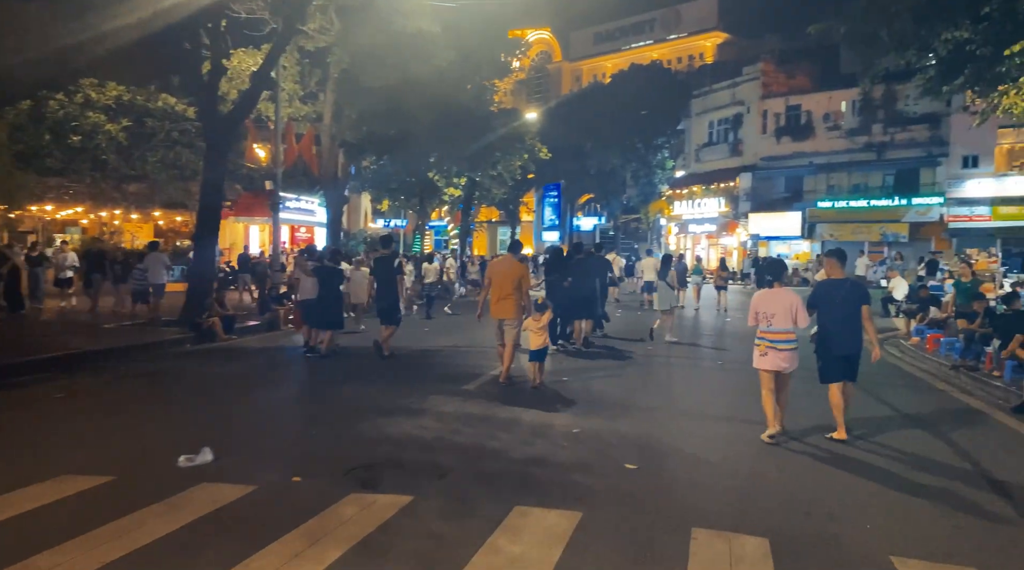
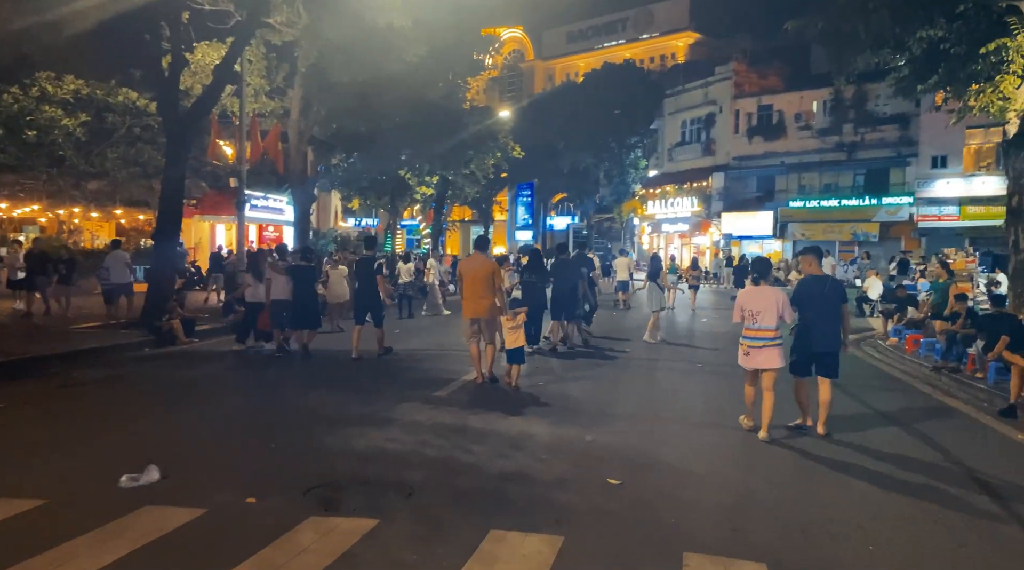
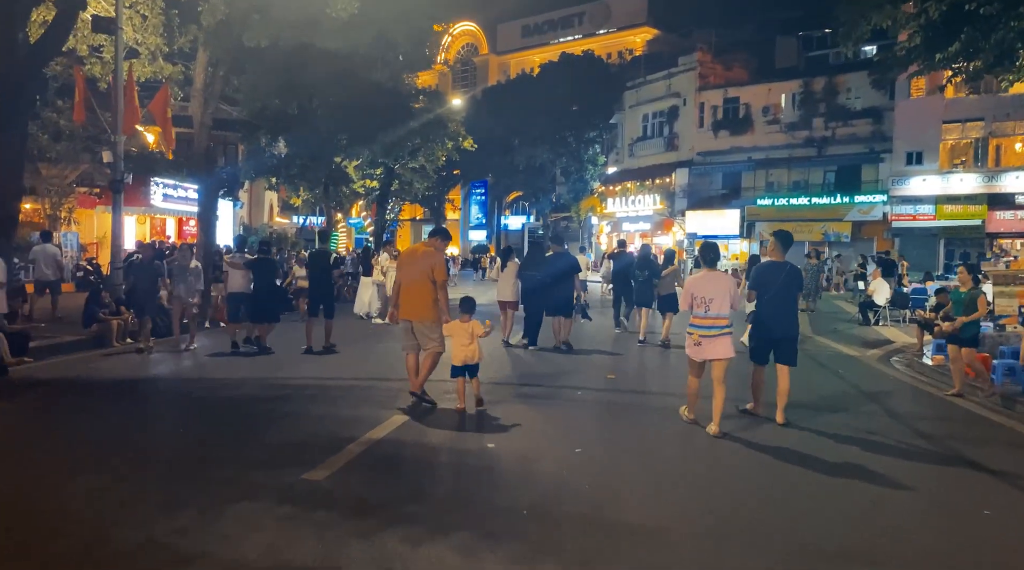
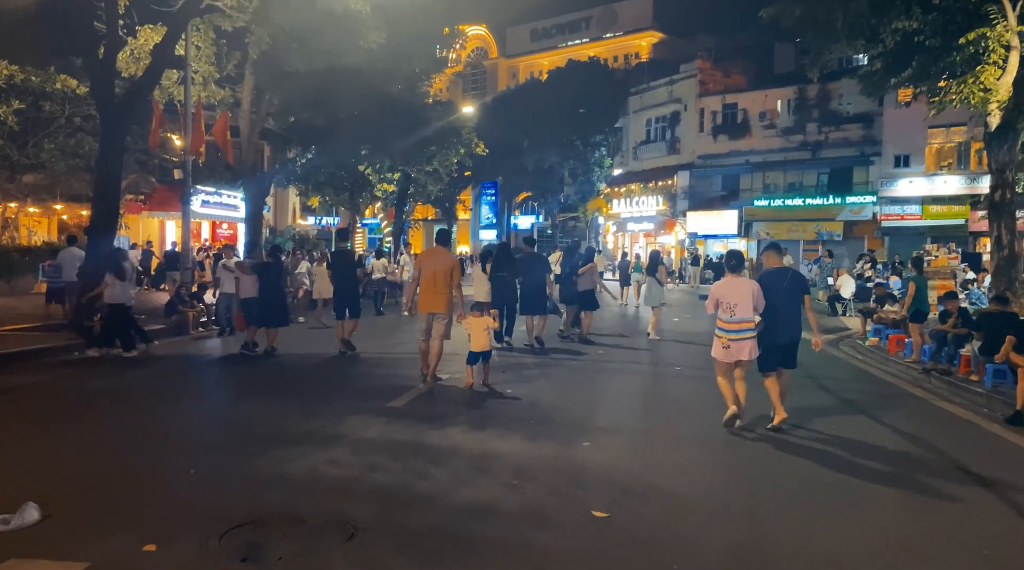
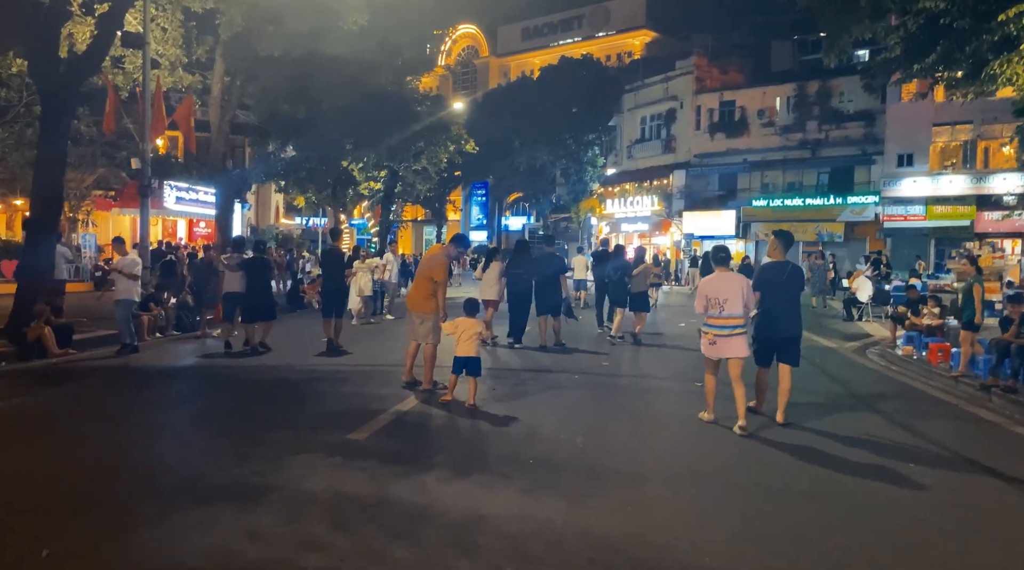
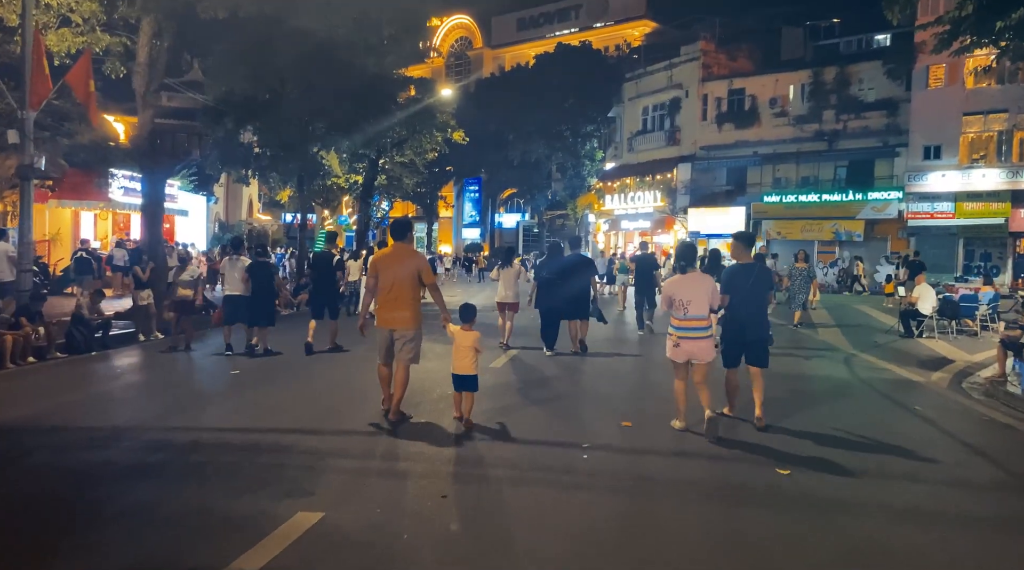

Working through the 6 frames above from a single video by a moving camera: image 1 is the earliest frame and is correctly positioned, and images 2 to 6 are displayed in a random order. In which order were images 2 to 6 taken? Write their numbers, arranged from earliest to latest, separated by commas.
2, 4, 5, 3, 6
